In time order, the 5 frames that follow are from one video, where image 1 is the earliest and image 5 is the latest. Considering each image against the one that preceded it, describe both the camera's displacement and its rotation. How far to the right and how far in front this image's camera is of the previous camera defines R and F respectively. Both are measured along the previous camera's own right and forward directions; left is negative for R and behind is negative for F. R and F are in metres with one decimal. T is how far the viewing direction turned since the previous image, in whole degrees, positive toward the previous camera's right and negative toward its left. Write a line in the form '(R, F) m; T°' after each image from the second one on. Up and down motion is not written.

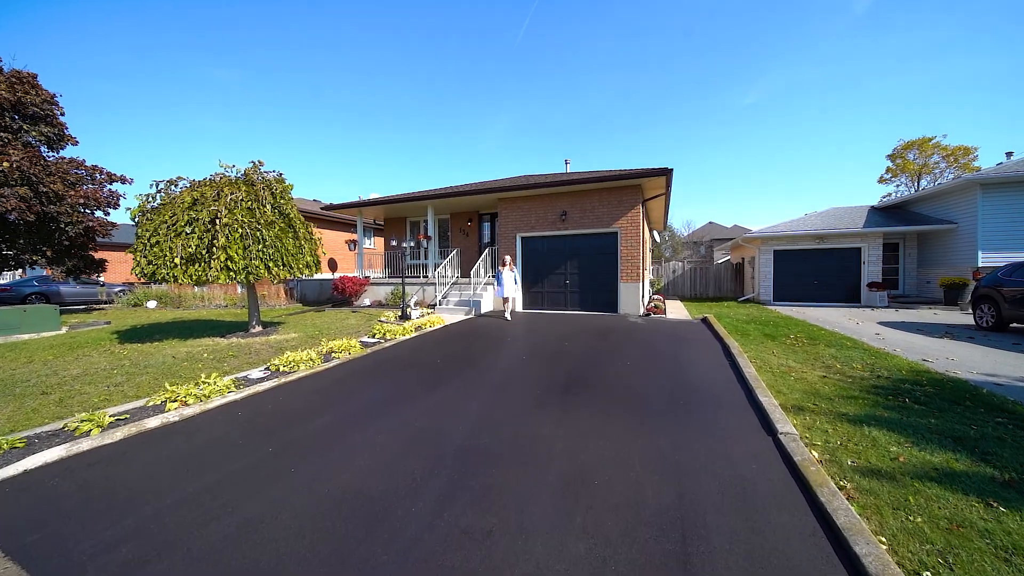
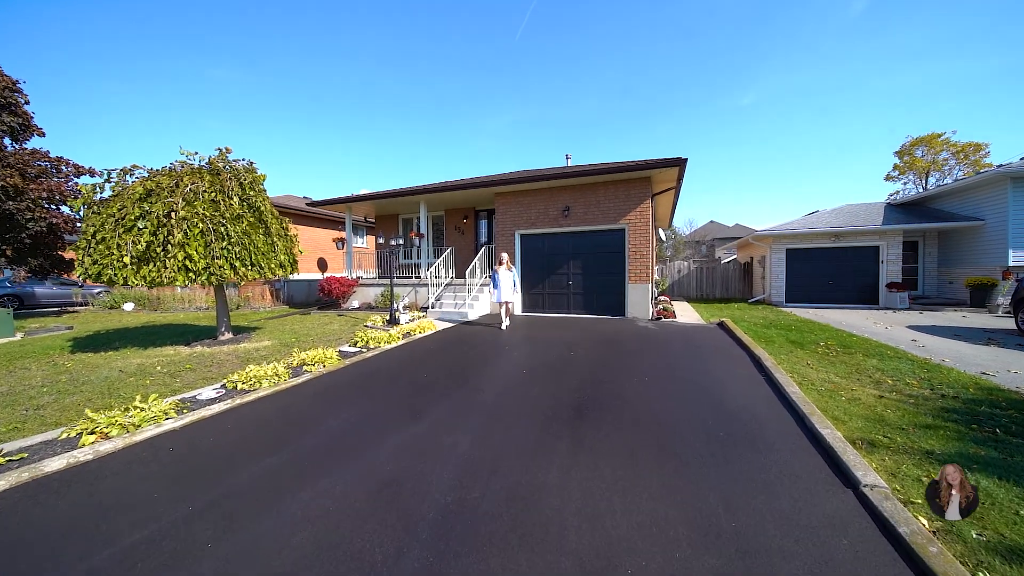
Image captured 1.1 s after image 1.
(0.0, +0.7) m; 0°
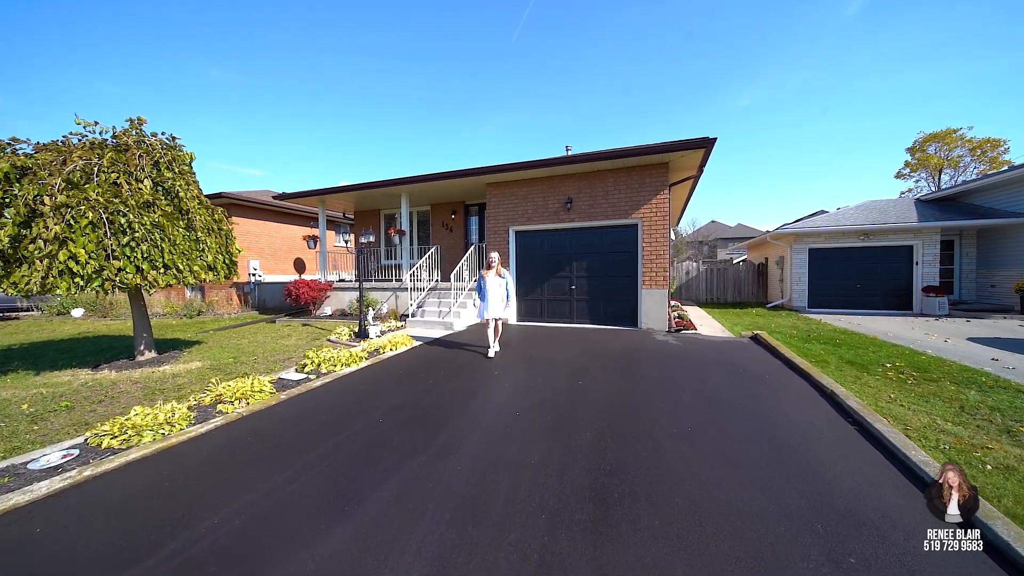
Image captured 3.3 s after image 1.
(+0.1, +1.3) m; 0°
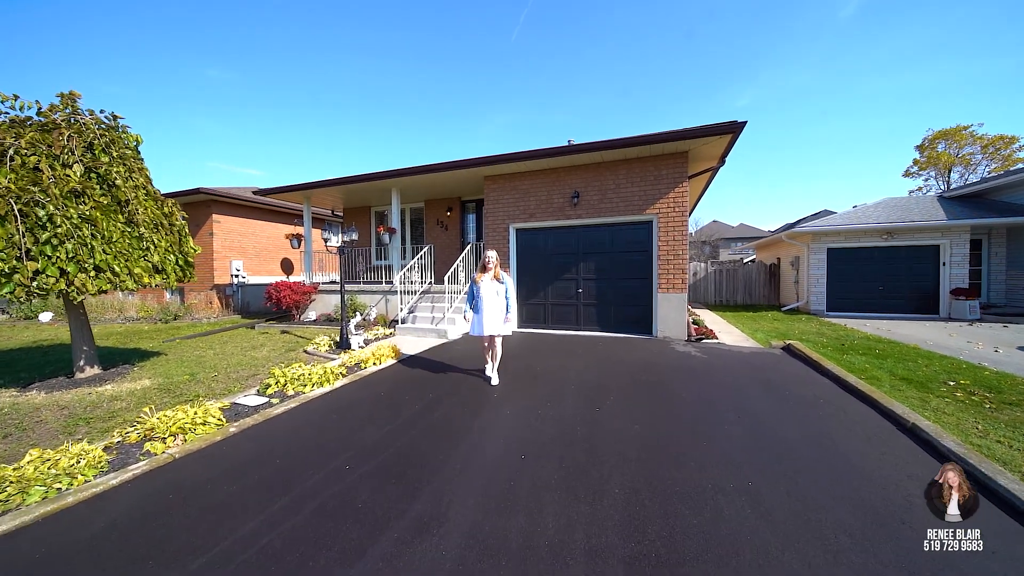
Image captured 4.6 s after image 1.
(0.0, +0.8) m; 0°
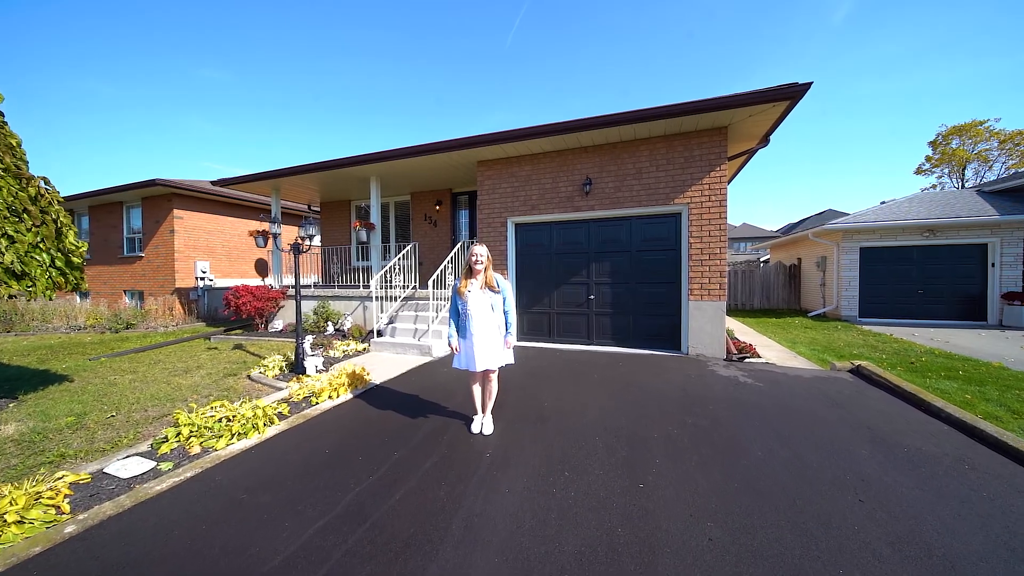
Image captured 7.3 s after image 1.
(0.0, +1.2) m; 0°
